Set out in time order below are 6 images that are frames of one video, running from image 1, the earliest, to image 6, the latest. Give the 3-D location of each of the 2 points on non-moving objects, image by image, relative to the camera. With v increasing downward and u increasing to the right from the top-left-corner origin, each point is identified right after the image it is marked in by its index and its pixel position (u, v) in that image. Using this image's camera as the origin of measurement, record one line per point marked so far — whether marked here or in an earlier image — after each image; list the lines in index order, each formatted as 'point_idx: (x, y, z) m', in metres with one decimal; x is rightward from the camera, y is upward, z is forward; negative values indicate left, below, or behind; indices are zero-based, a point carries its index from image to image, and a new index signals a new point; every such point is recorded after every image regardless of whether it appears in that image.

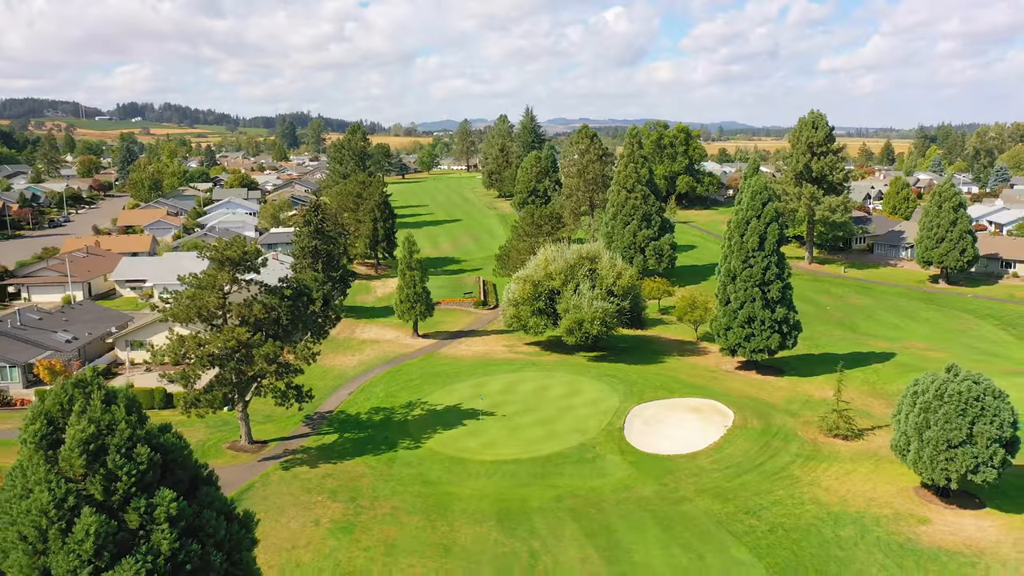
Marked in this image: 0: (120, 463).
0: (-5.8, -2.6, +12.4) m
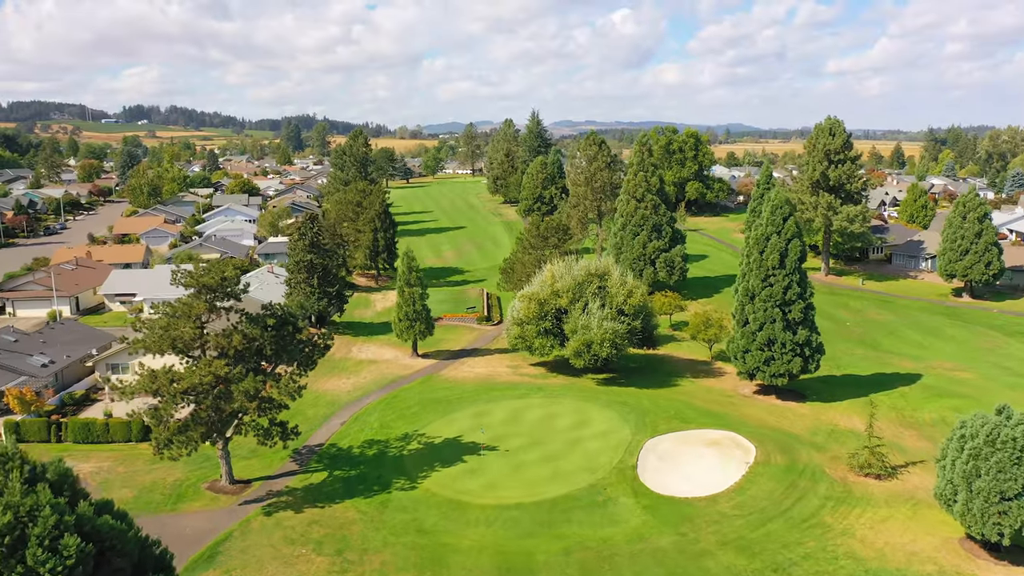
0: (-5.8, -3.3, +10.3) m
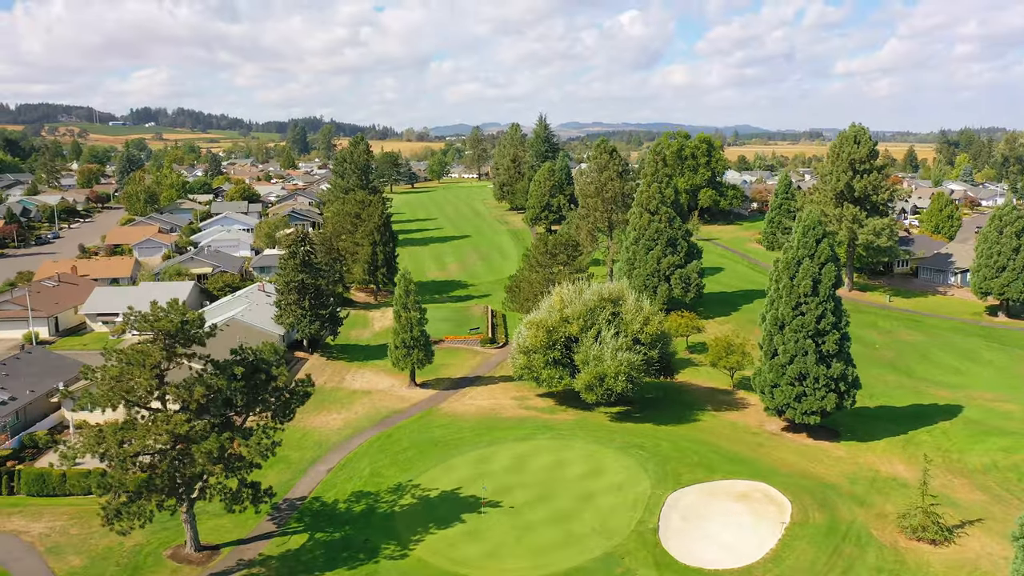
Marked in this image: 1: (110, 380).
0: (-5.8, -4.3, +7.5) m
1: (-8.8, -2.0, +18.4) m
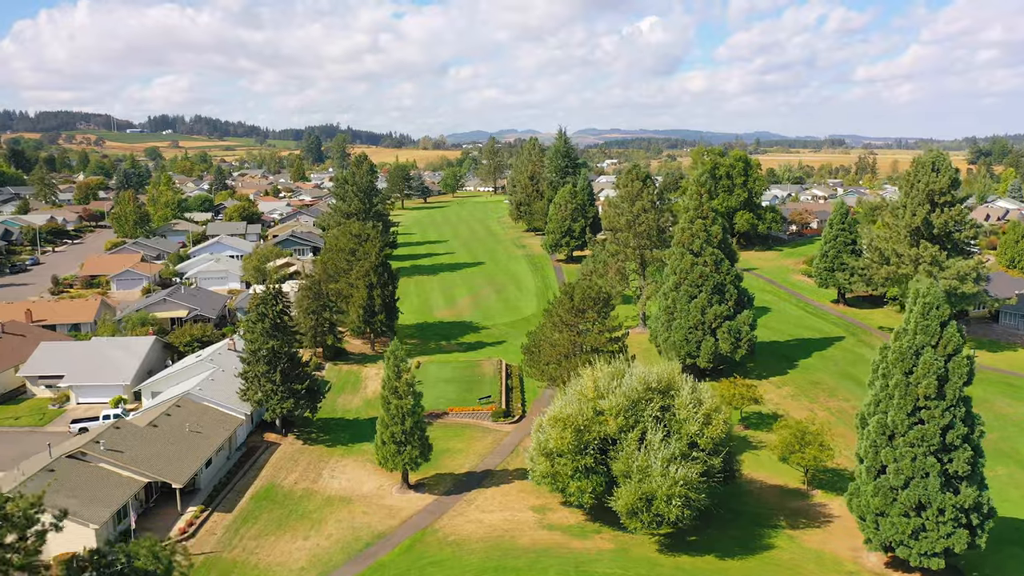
0: (-5.7, -6.7, +0.2) m
1: (-8.5, -4.5, +11.2) m
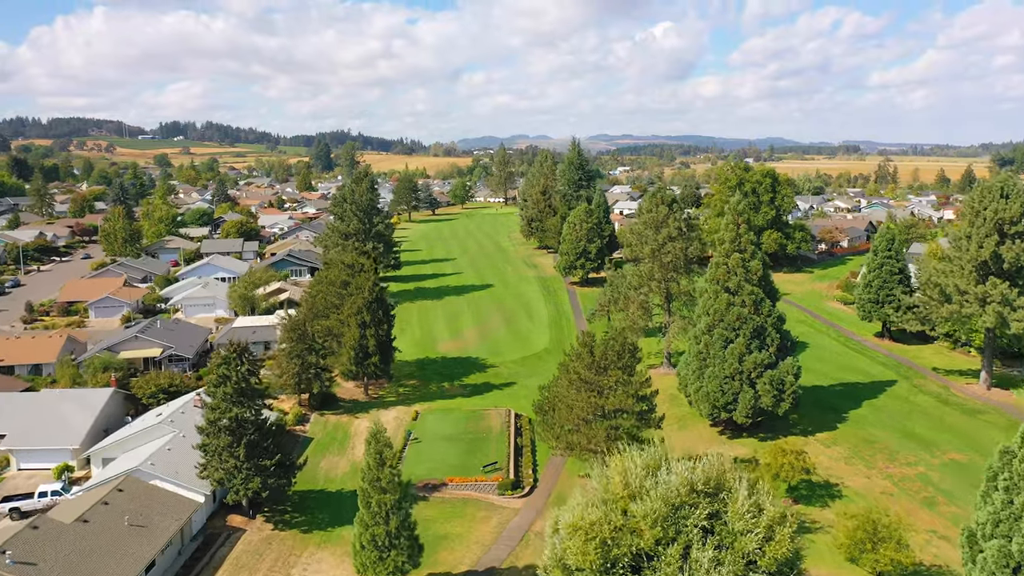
0: (-5.9, -8.3, -4.9) m
1: (-8.5, -6.2, +6.1) m
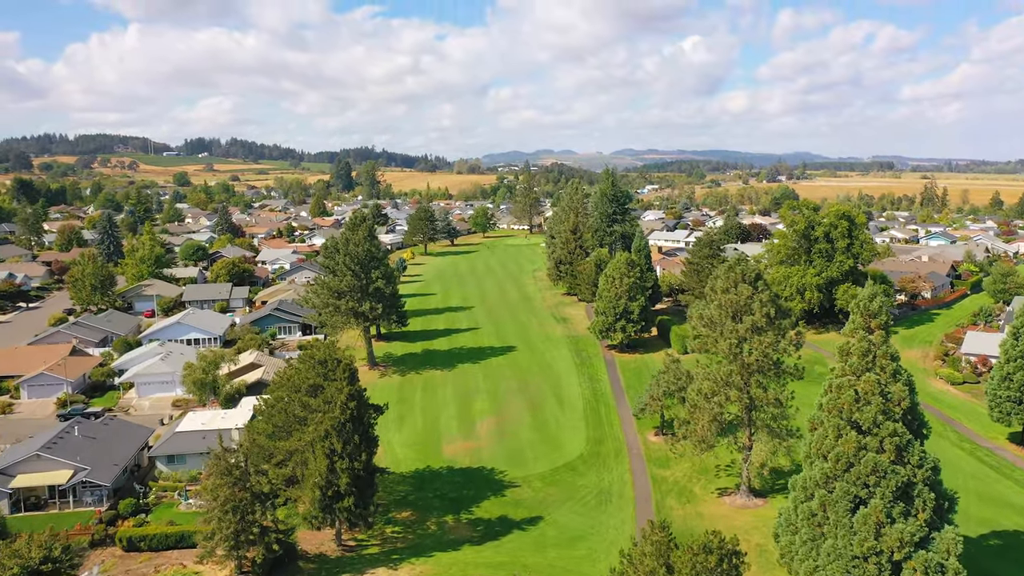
0: (-6.3, -11.6, -16.4) m
1: (-8.6, -9.6, -5.2) m
